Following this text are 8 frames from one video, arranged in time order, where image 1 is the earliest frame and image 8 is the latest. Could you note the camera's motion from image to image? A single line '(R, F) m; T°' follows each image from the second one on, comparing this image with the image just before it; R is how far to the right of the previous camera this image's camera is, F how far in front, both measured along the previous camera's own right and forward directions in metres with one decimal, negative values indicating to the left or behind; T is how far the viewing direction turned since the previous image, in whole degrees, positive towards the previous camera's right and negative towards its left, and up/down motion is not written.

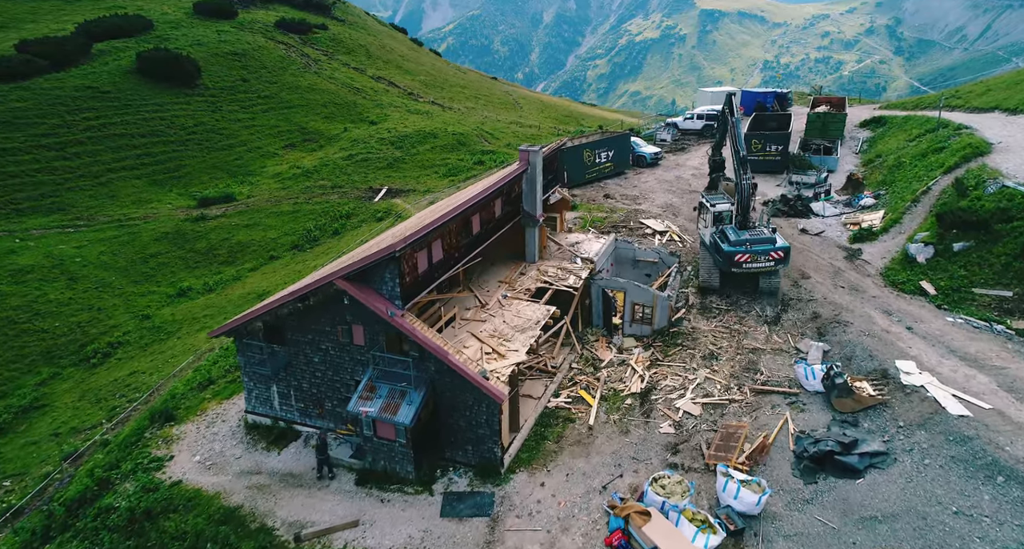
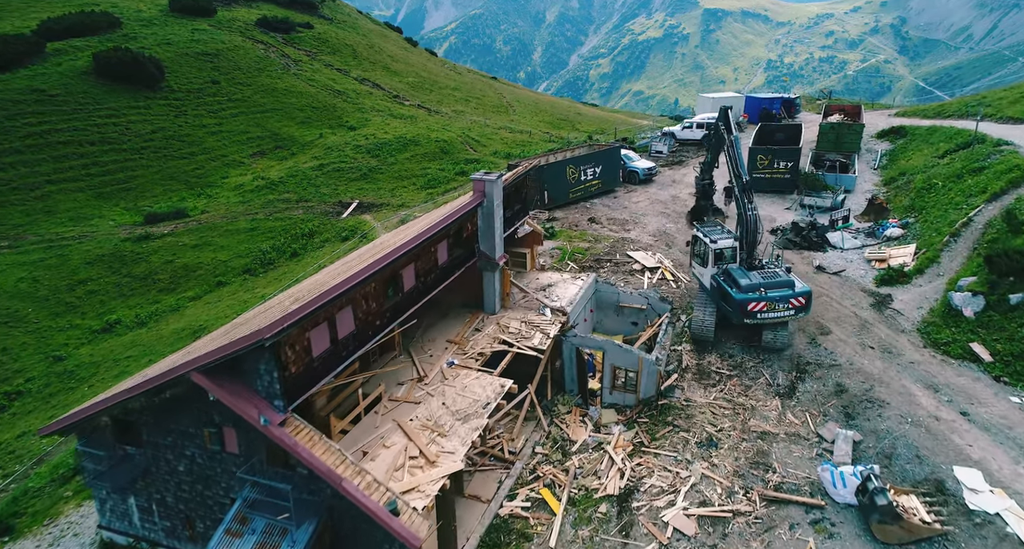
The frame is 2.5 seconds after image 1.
(+1.4, +3.6) m; 0°
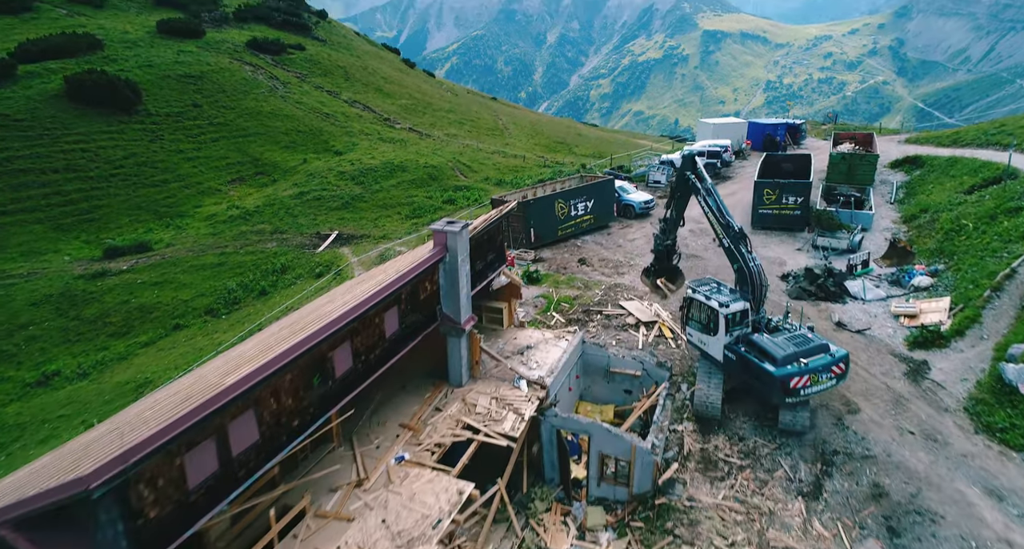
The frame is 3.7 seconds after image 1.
(+0.8, +2.5) m; 0°
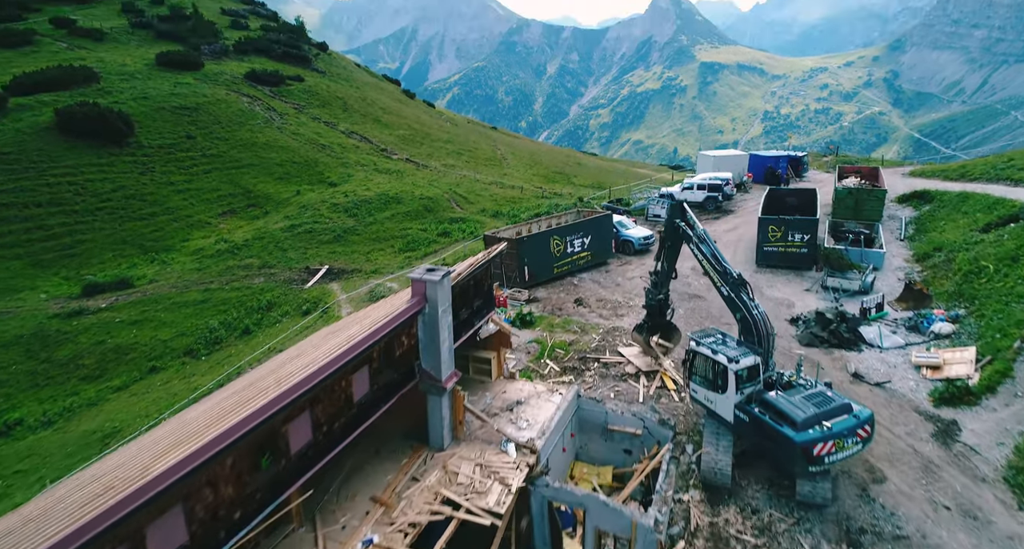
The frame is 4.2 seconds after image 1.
(+0.3, +1.2) m; 0°
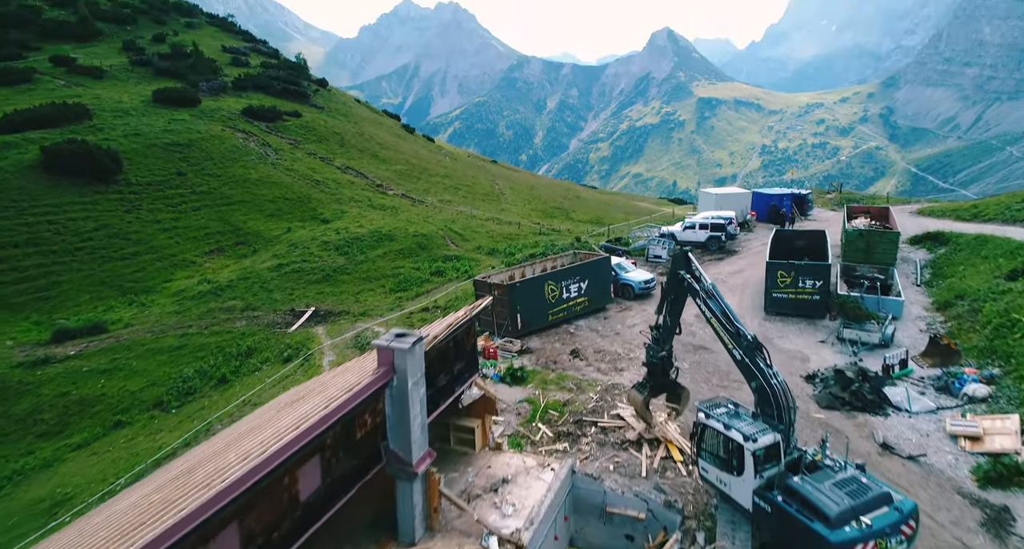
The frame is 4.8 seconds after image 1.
(+0.4, +1.5) m; 0°
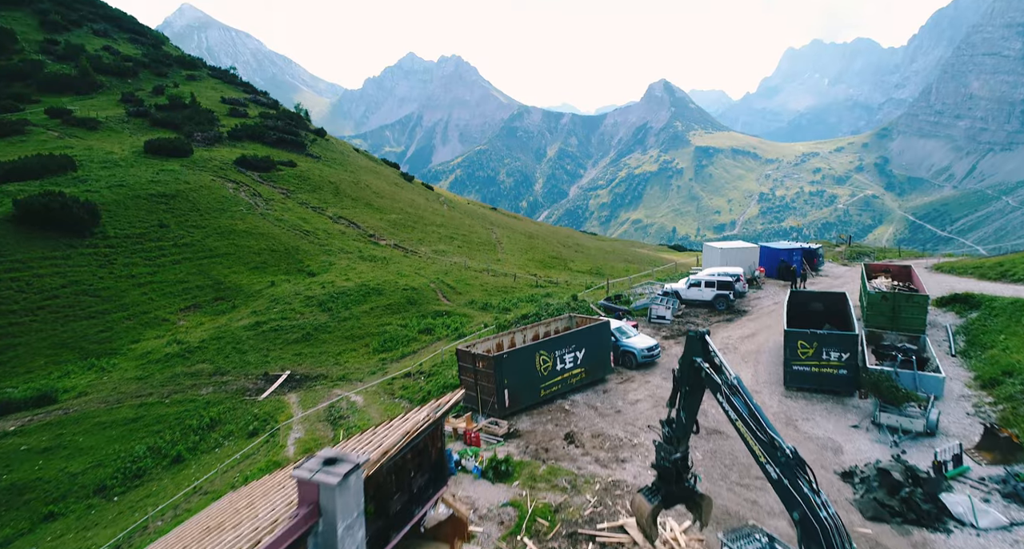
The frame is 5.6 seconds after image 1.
(+0.5, +2.4) m; 0°
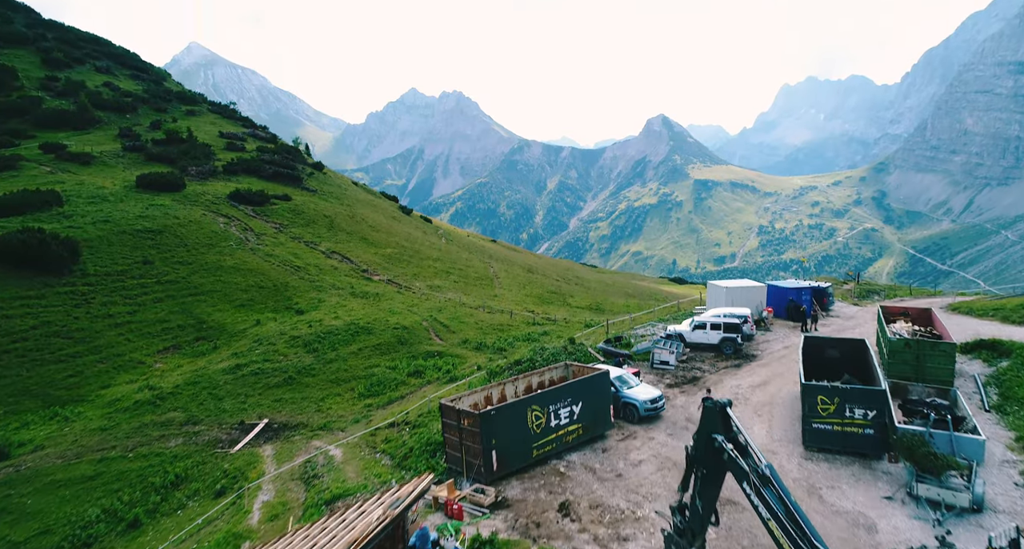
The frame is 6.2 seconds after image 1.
(+0.4, +1.7) m; 0°
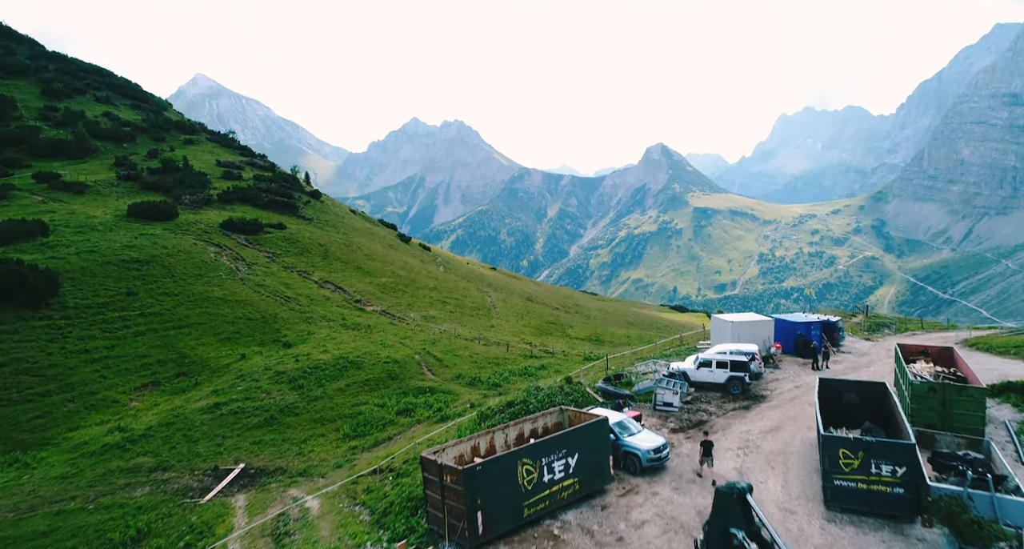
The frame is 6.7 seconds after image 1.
(+0.4, +1.5) m; 0°
